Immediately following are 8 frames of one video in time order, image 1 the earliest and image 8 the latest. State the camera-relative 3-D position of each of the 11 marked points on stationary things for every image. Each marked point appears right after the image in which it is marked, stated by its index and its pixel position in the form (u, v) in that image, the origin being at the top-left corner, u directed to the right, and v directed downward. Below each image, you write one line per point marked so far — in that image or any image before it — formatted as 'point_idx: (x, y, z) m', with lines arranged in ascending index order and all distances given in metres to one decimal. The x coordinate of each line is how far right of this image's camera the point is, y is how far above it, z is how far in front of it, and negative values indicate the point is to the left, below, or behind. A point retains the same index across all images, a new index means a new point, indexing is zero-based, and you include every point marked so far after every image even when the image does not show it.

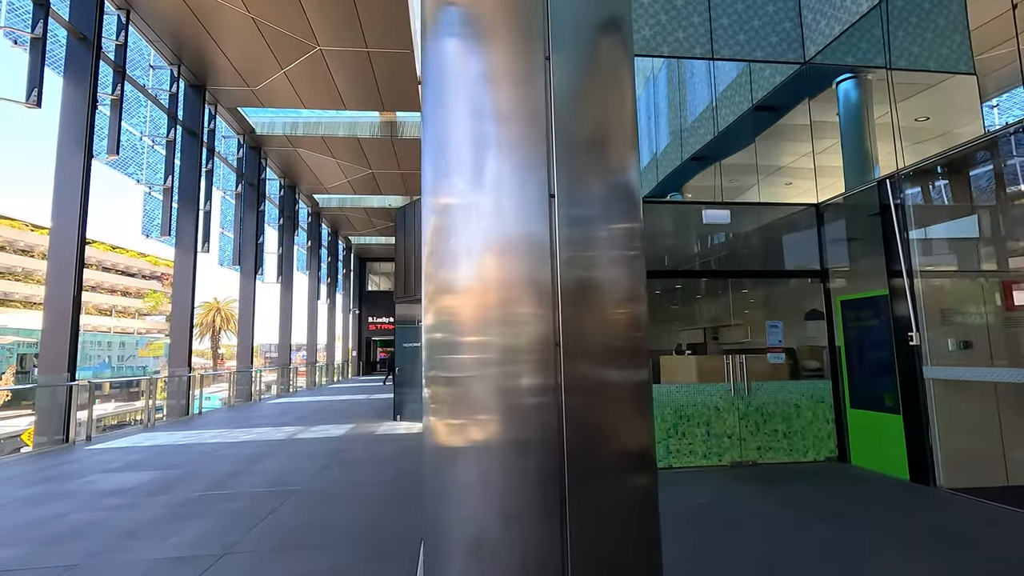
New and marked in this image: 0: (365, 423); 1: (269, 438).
0: (-2.1, -2.0, +7.9) m
1: (-3.1, -1.9, +6.7) m
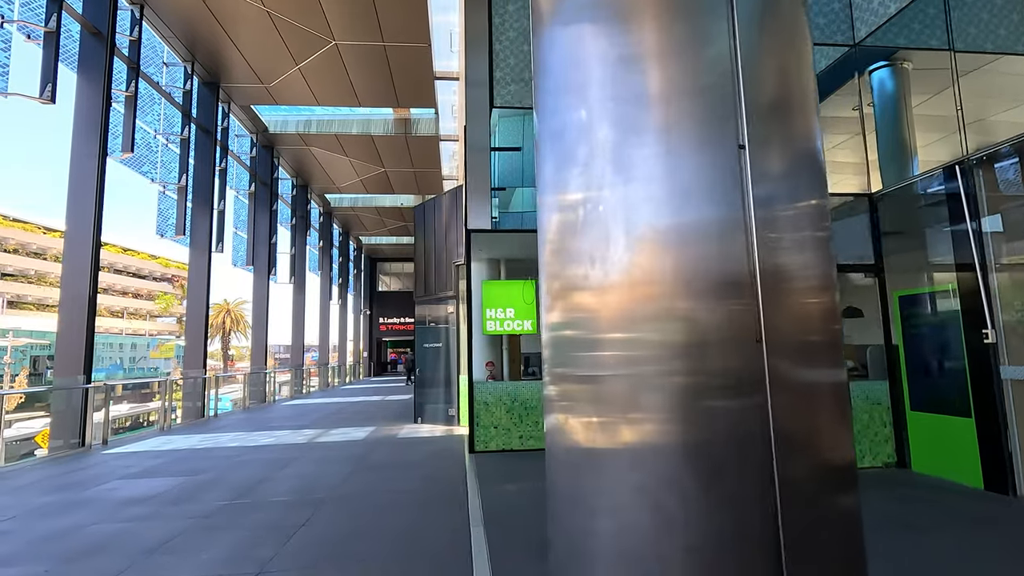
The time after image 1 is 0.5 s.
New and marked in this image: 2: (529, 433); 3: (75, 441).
0: (-1.8, -2.0, +7.7) m
1: (-2.7, -1.9, +6.5) m
2: (+0.2, -1.5, +5.4) m
3: (-5.5, -1.9, +6.7) m
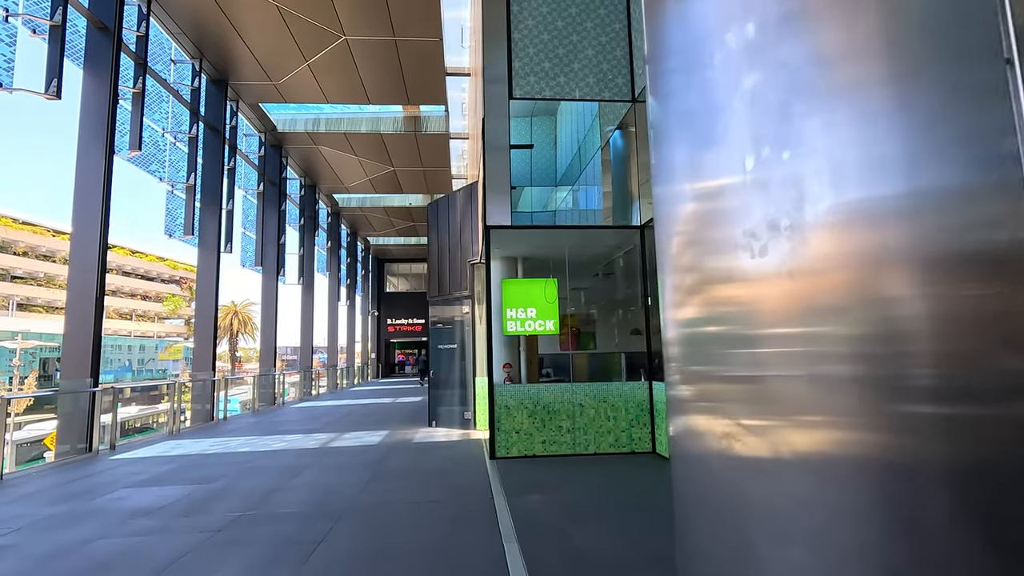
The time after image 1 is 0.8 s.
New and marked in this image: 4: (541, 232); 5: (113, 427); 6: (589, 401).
0: (-1.6, -2.0, +7.5) m
1: (-2.5, -1.9, +6.3) m
2: (+0.4, -1.4, +5.1) m
3: (-5.2, -1.9, +6.5) m
4: (+0.3, +0.6, +5.5) m
5: (-5.2, -1.8, +7.0) m
6: (+0.7, -1.1, +5.2) m
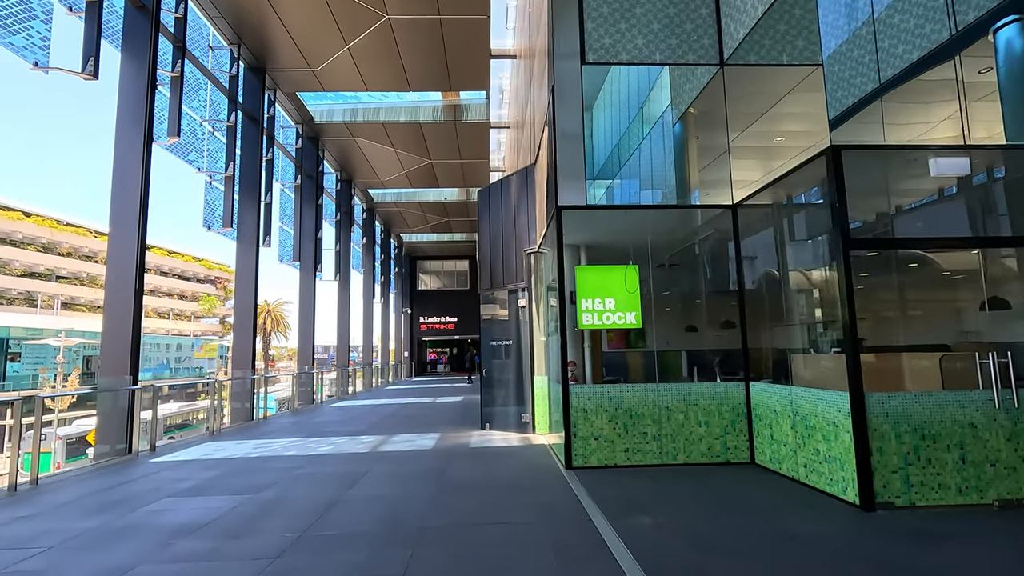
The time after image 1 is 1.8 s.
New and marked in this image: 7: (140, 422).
0: (-0.8, -1.9, +7.0) m
1: (-1.8, -1.8, +5.9) m
2: (+1.0, -1.3, +4.5) m
3: (-4.5, -1.8, +6.2) m
4: (+1.0, +0.7, +4.9) m
5: (-4.4, -1.7, +6.7) m
6: (+1.4, -1.0, +4.6) m
7: (-4.4, -1.6, +6.4) m
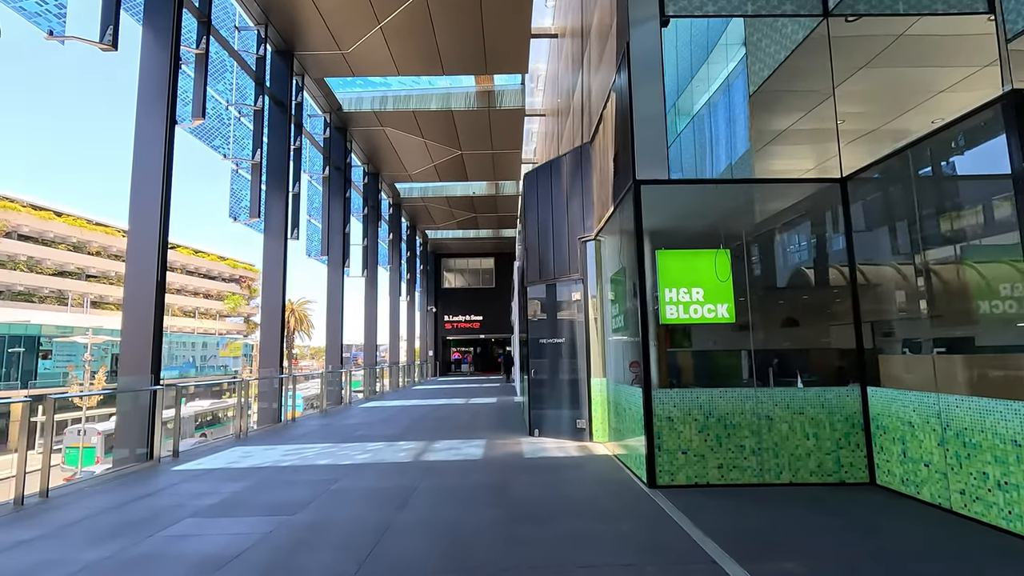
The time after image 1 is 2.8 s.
0: (-0.2, -1.8, +6.3) m
1: (-1.2, -1.7, +5.3) m
2: (+1.6, -1.2, +3.8) m
3: (-3.9, -1.7, +5.7) m
4: (+1.5, +0.8, +4.2) m
5: (-3.8, -1.6, +6.2) m
6: (+1.9, -0.9, +3.9) m
7: (-3.8, -1.5, +5.9) m
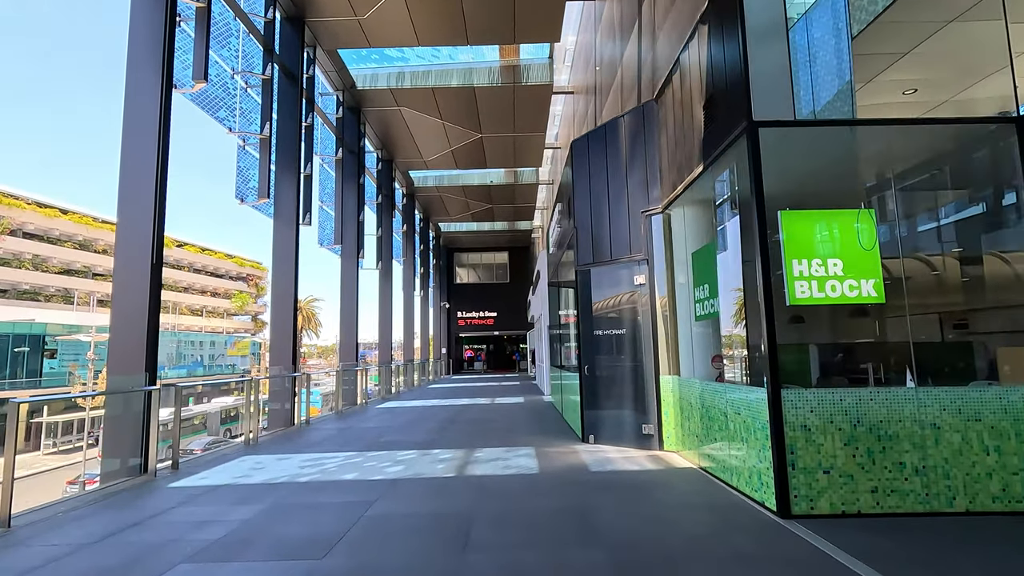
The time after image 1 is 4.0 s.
0: (+0.3, -1.6, +5.5) m
1: (-0.7, -1.5, +4.4) m
2: (+2.1, -1.1, +2.9) m
3: (-3.4, -1.6, +4.8) m
4: (+2.0, +0.9, +3.3) m
5: (-3.3, -1.5, +5.3) m
6: (+2.4, -0.7, +3.0) m
7: (-3.3, -1.3, +5.1) m
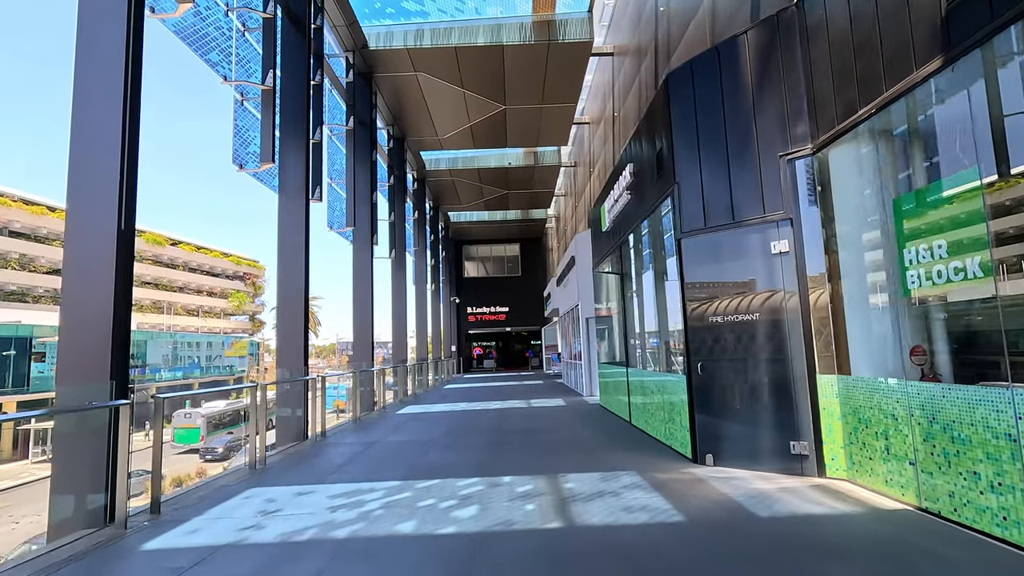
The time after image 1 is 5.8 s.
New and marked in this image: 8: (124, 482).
0: (+1.1, -1.4, +4.1) m
1: (0.0, -1.3, +3.0) m
2: (+2.8, -0.9, +1.6) m
3: (-2.7, -1.4, +3.5) m
4: (+2.7, +1.2, +1.9) m
5: (-2.6, -1.3, +4.0) m
6: (+3.2, -0.5, +1.7) m
7: (-2.6, -1.2, +3.7) m
8: (-2.5, -1.3, +3.5) m
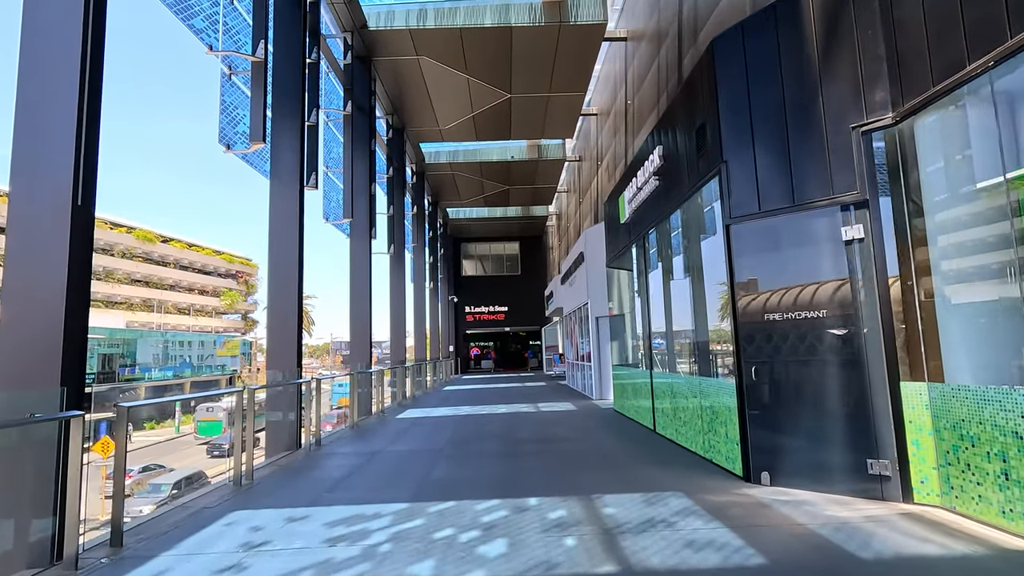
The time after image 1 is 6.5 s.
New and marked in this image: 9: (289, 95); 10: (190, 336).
0: (+1.3, -1.3, +3.5) m
1: (+0.2, -1.3, +2.5) m
2: (+3.0, -0.8, +1.1) m
3: (-2.5, -1.3, +2.9) m
4: (+2.9, +1.2, +1.4) m
5: (-2.4, -1.2, +3.4) m
6: (+3.4, -0.5, +1.1) m
7: (-2.4, -1.1, +3.1) m
8: (-2.3, -1.2, +2.9) m
9: (-2.7, +2.4, +6.5) m
10: (-3.1, -0.4, +4.9) m
